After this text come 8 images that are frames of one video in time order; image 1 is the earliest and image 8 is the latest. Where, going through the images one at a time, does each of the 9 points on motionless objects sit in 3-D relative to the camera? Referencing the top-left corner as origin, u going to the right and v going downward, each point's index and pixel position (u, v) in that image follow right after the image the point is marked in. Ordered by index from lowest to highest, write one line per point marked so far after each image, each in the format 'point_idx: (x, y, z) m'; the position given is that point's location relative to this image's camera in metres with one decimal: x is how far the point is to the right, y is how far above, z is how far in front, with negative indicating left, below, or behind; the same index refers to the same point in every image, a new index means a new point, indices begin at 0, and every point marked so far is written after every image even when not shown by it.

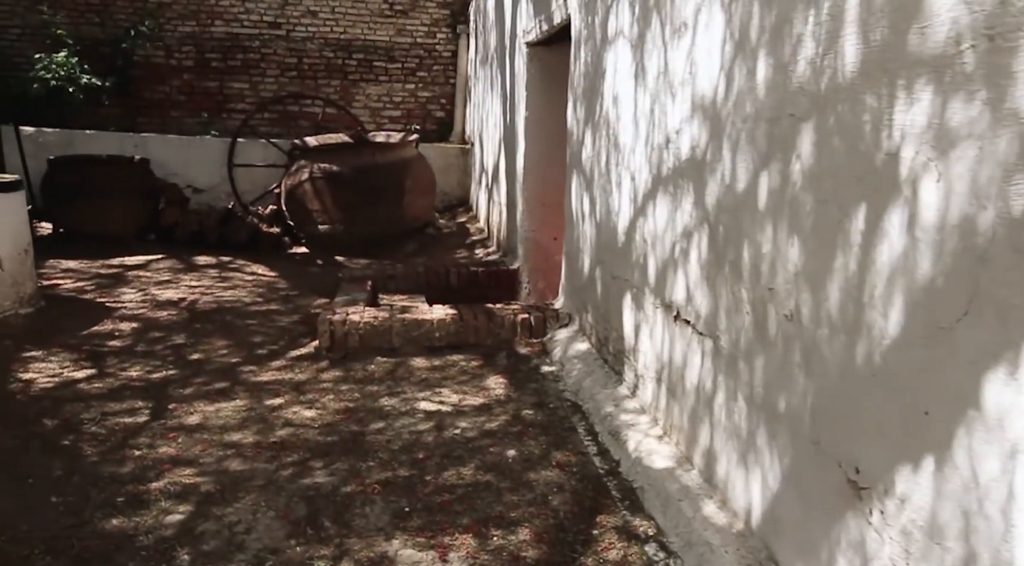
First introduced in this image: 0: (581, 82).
0: (+0.3, +0.9, +3.6) m
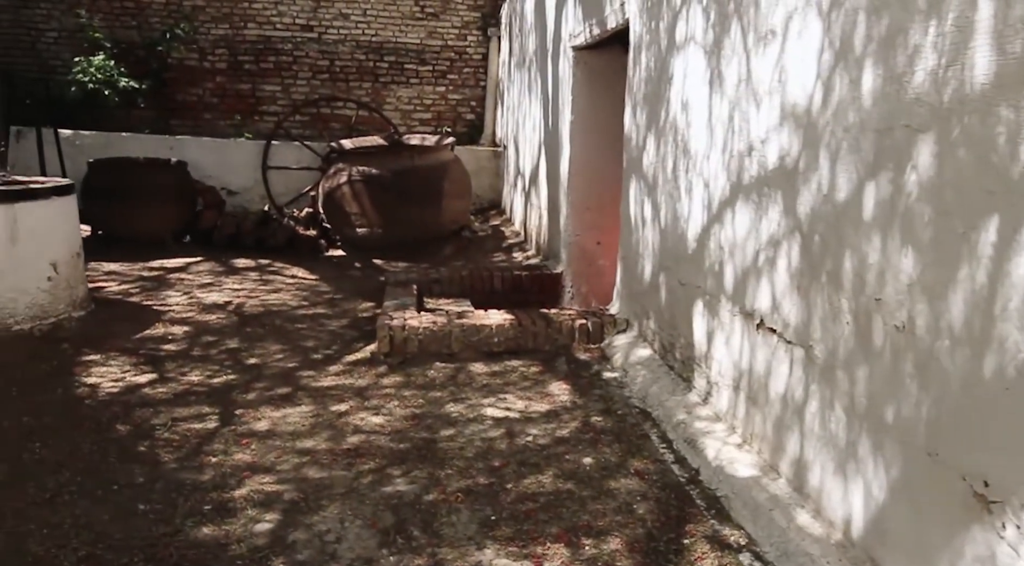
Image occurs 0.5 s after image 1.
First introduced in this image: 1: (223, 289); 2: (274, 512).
0: (+0.6, +0.8, +3.6) m
1: (-1.7, 0.0, +5.0) m
2: (-0.7, -0.7, +2.4) m
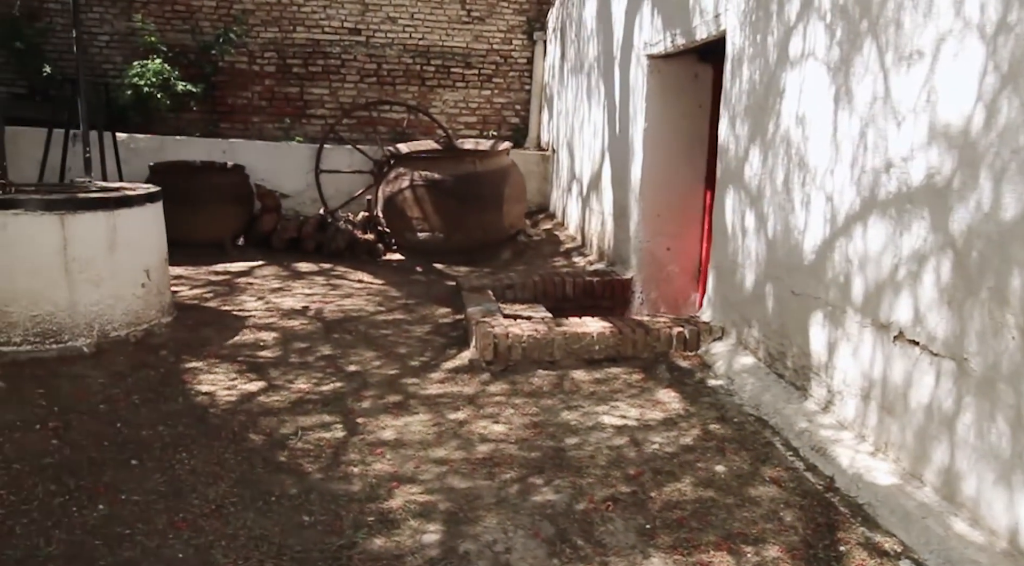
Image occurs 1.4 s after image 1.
0: (+1.0, +0.8, +3.6) m
1: (-1.3, -0.1, +5.0) m
2: (-0.2, -0.7, +2.5) m
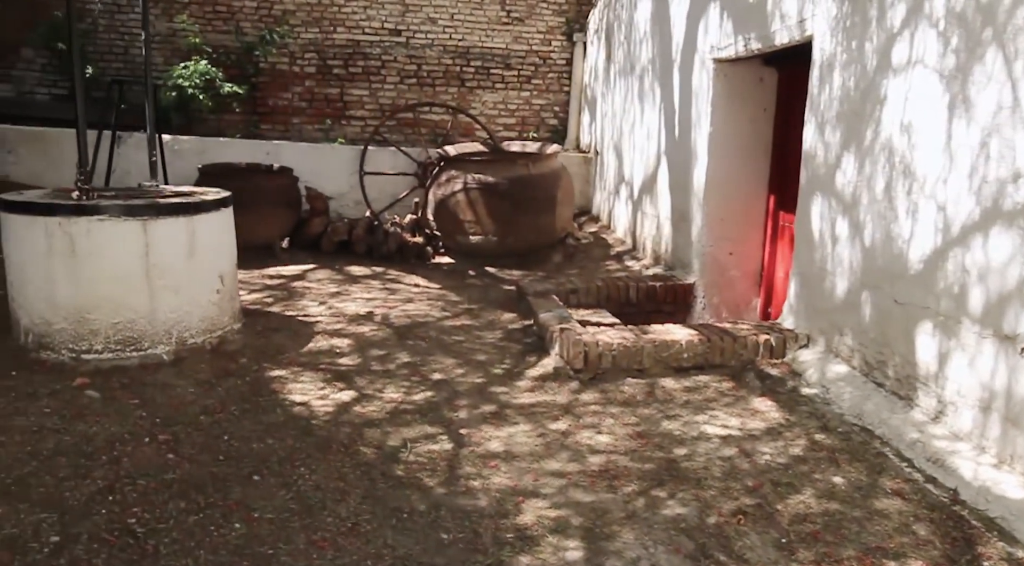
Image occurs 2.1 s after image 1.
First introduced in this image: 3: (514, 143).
0: (+1.4, +0.8, +3.6) m
1: (-0.9, -0.1, +5.0) m
2: (+0.2, -0.7, +2.5) m
3: (+0.1, +1.2, +6.9) m
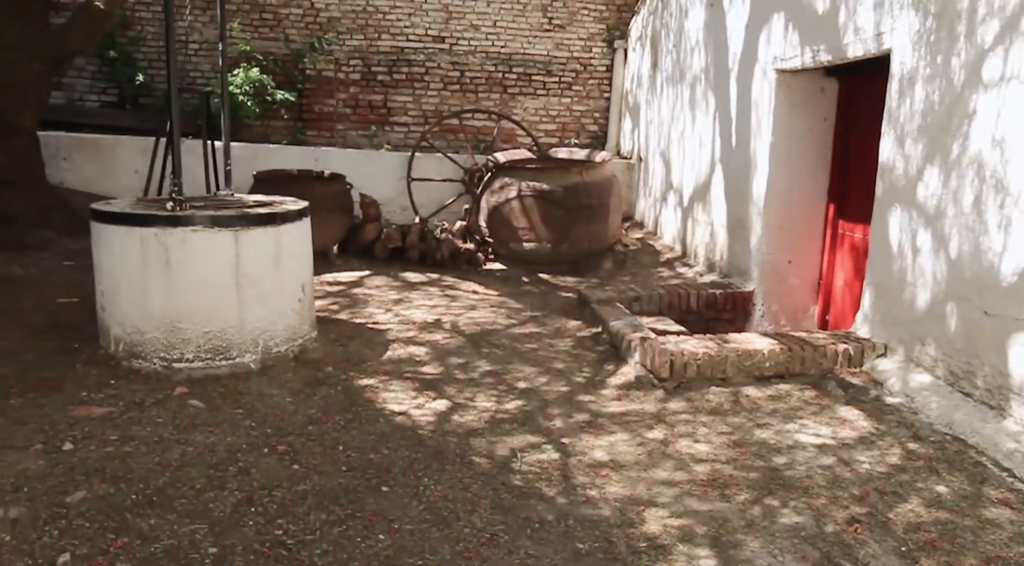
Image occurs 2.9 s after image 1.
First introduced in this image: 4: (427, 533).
0: (+1.8, +0.7, +3.7) m
1: (-0.6, -0.1, +5.0) m
2: (+0.6, -0.8, +2.5) m
3: (+0.4, +1.1, +7.0) m
4: (-0.2, -0.7, +2.4) m
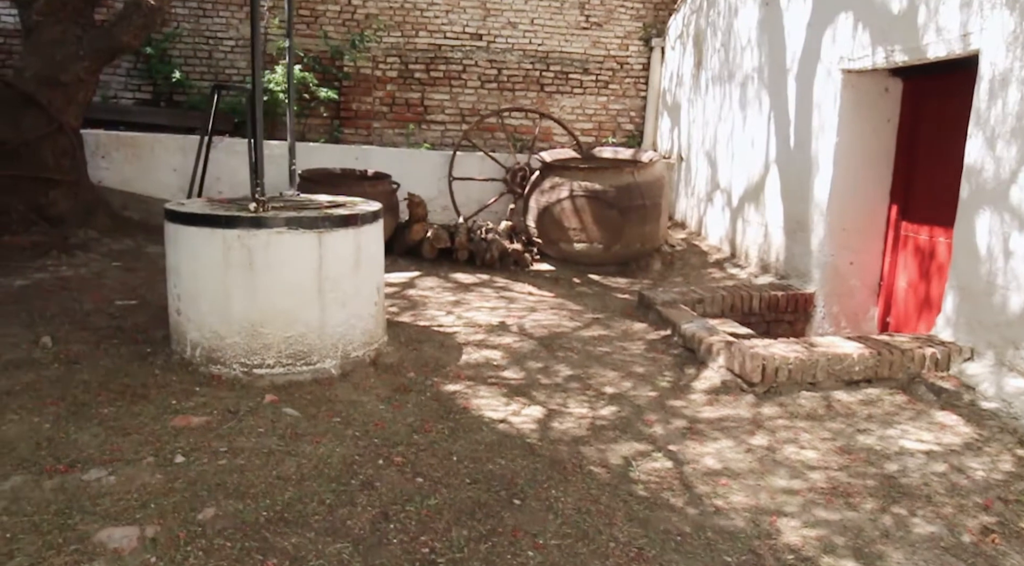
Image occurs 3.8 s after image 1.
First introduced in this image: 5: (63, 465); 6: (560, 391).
0: (+2.2, +0.7, +3.6) m
1: (-0.2, -0.1, +4.9) m
2: (+1.0, -0.8, +2.5) m
3: (+0.7, +1.1, +6.9) m
4: (+0.2, -0.7, +2.3) m
5: (-1.4, -0.6, +2.6) m
6: (+0.2, -0.5, +3.7) m
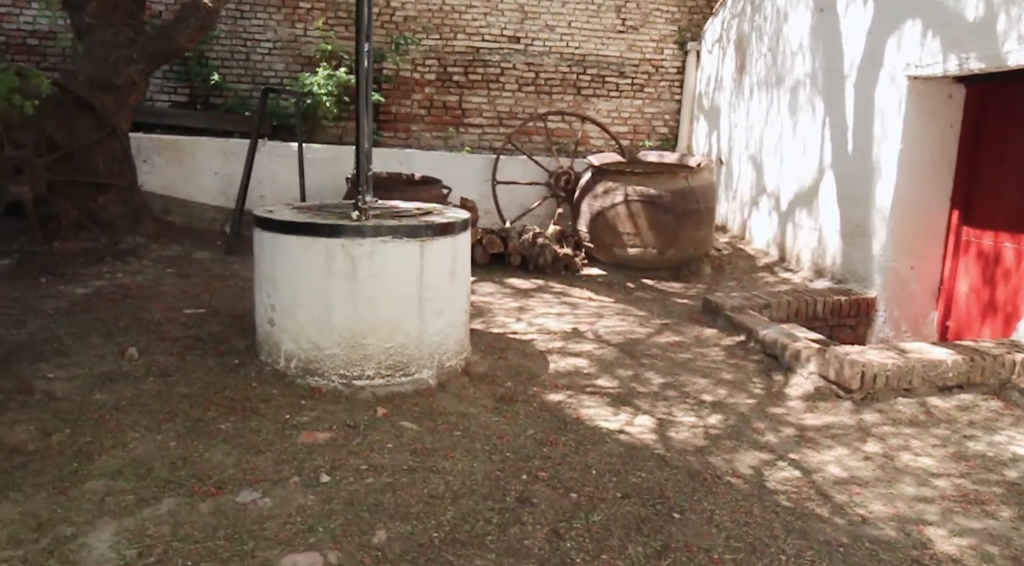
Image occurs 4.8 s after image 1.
0: (+2.6, +0.7, +3.7) m
1: (+0.2, -0.2, +4.9) m
2: (+1.5, -0.8, +2.5) m
3: (+1.0, +1.1, +6.9) m
4: (+0.7, -0.8, +2.3) m
5: (-0.9, -0.6, +2.5) m
6: (+0.6, -0.5, +3.7) m
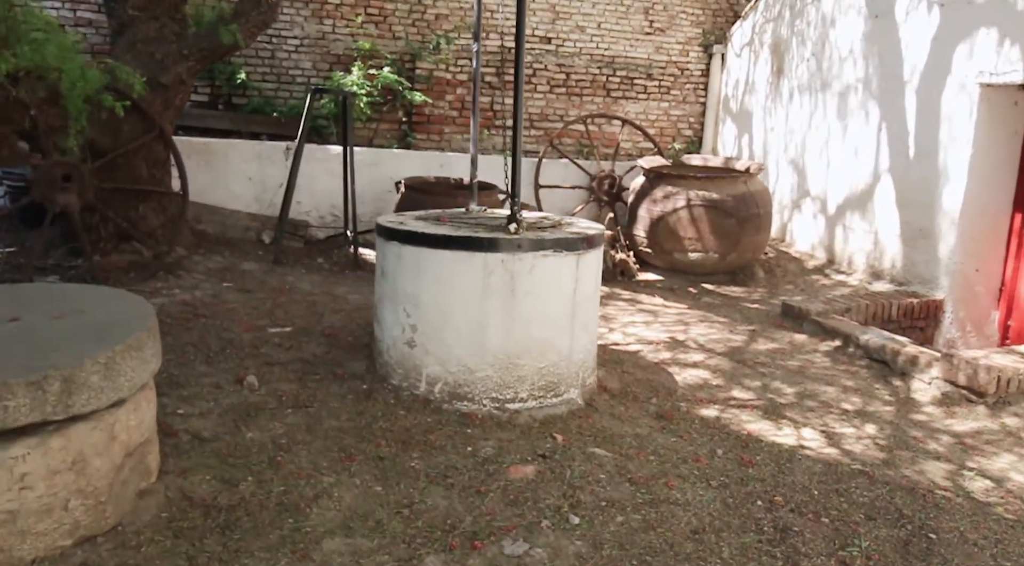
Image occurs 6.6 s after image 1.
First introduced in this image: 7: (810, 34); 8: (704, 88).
0: (+3.2, +0.7, +3.9) m
1: (+0.7, -0.2, +4.8) m
2: (+2.2, -0.9, +2.5) m
3: (+1.3, +1.1, +6.9) m
4: (+1.4, -0.8, +2.3) m
5: (-0.1, -0.7, +2.3) m
6: (+1.3, -0.6, +3.6) m
7: (+2.2, +1.8, +6.2) m
8: (+1.6, +1.8, +7.8) m
